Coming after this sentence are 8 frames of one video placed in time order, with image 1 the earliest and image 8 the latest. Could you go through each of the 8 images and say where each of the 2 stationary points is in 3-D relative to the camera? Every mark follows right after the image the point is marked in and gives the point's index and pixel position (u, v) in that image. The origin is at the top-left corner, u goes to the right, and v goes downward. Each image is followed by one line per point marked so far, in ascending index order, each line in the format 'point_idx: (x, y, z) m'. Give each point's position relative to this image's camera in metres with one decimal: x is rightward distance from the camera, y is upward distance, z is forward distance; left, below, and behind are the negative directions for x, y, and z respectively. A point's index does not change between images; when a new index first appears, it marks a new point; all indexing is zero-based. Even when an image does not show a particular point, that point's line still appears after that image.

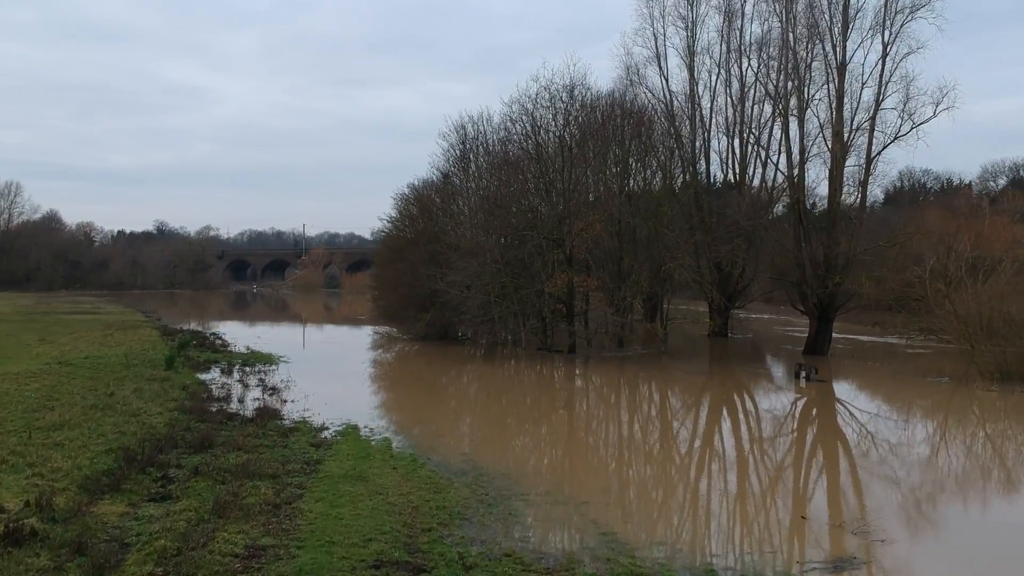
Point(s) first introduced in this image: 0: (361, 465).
0: (-2.3, -2.7, +11.2) m
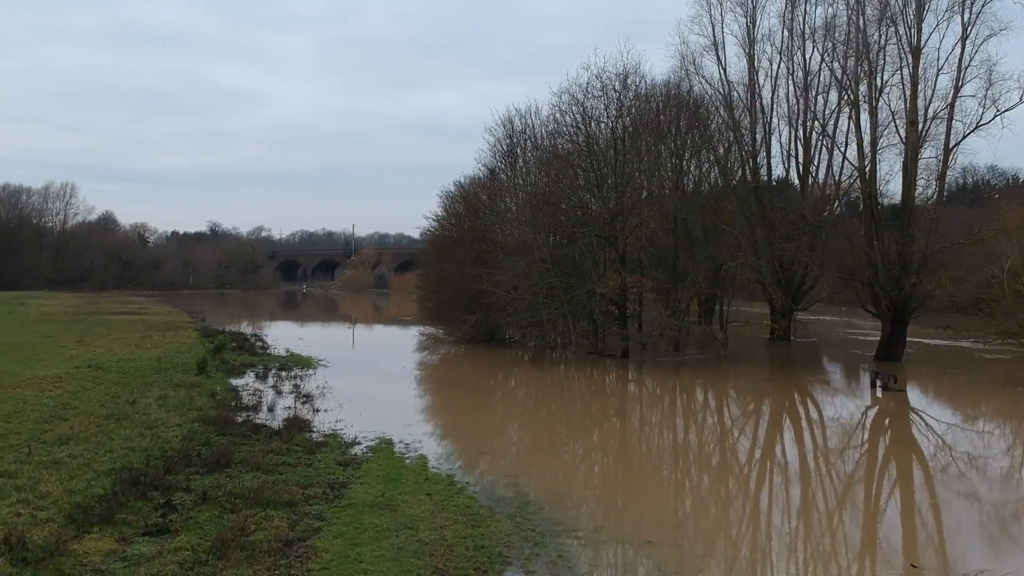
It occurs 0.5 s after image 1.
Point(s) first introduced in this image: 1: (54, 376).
0: (-1.6, -2.7, +9.9) m
1: (-10.2, -2.0, +16.3) m
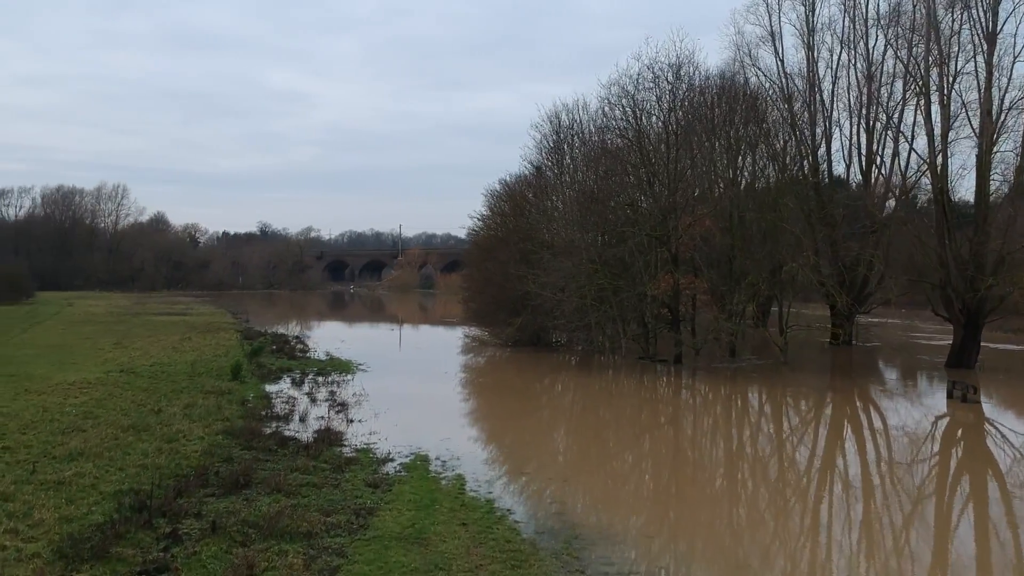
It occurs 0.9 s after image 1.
0: (-1.1, -2.8, +8.8) m
1: (-9.2, -2.1, +15.8) m
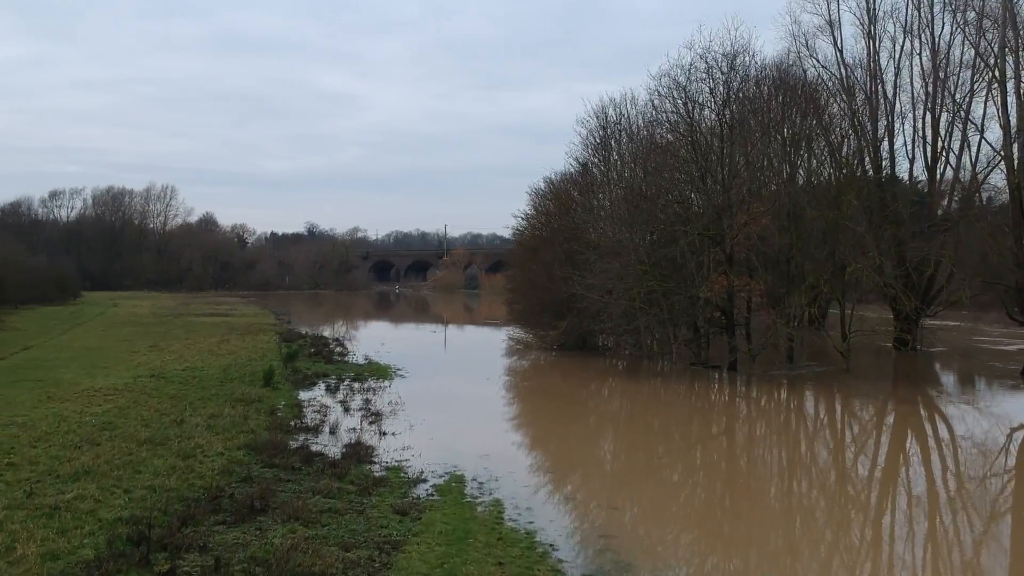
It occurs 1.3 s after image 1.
0: (-0.6, -2.8, +7.8) m
1: (-8.3, -2.1, +15.3) m
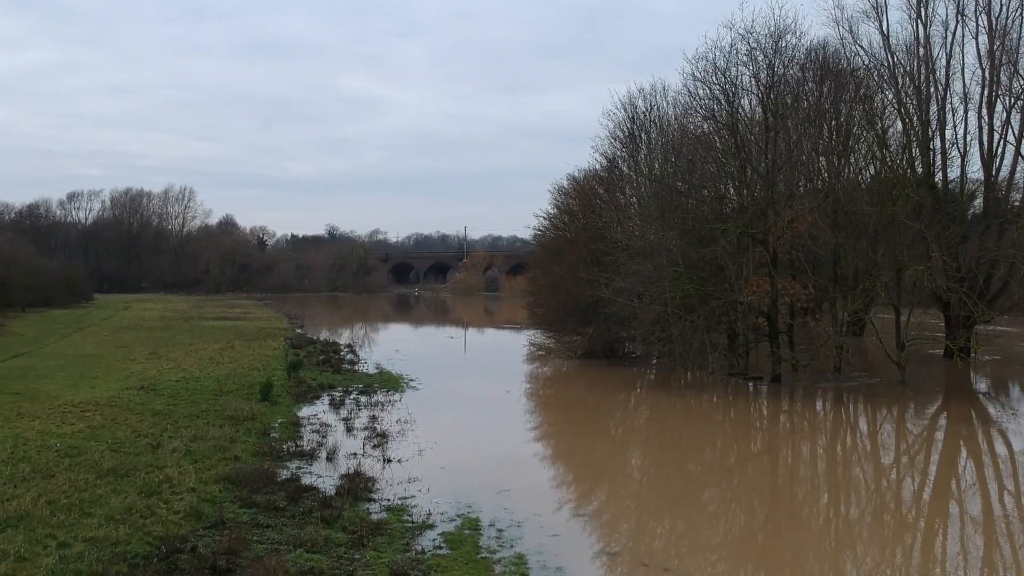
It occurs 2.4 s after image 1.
0: (-0.4, -2.9, +6.0) m
1: (-7.8, -2.2, +13.7) m
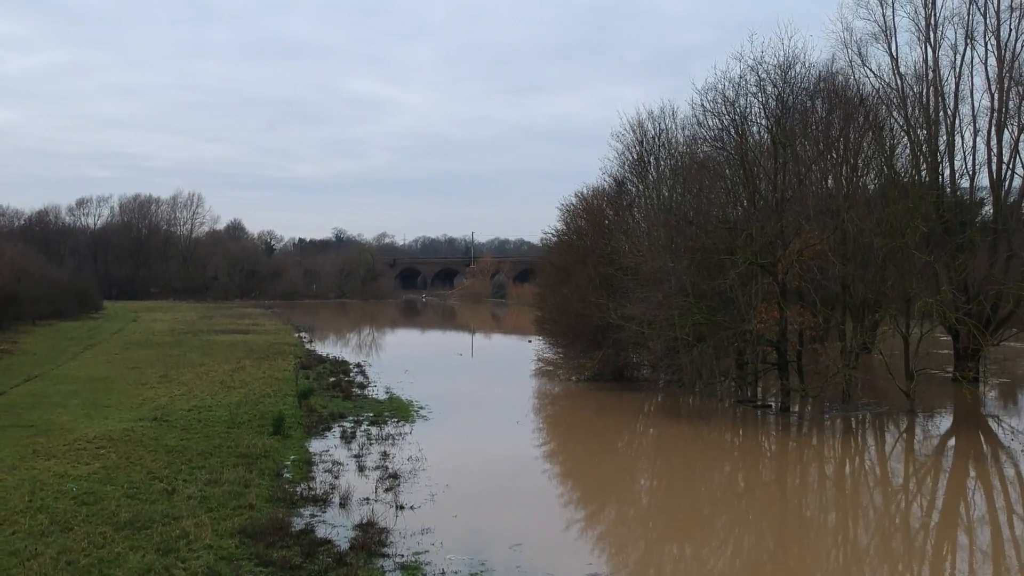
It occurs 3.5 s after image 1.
0: (-0.3, -3.6, +6.1) m
1: (-7.6, -2.9, +13.9) m
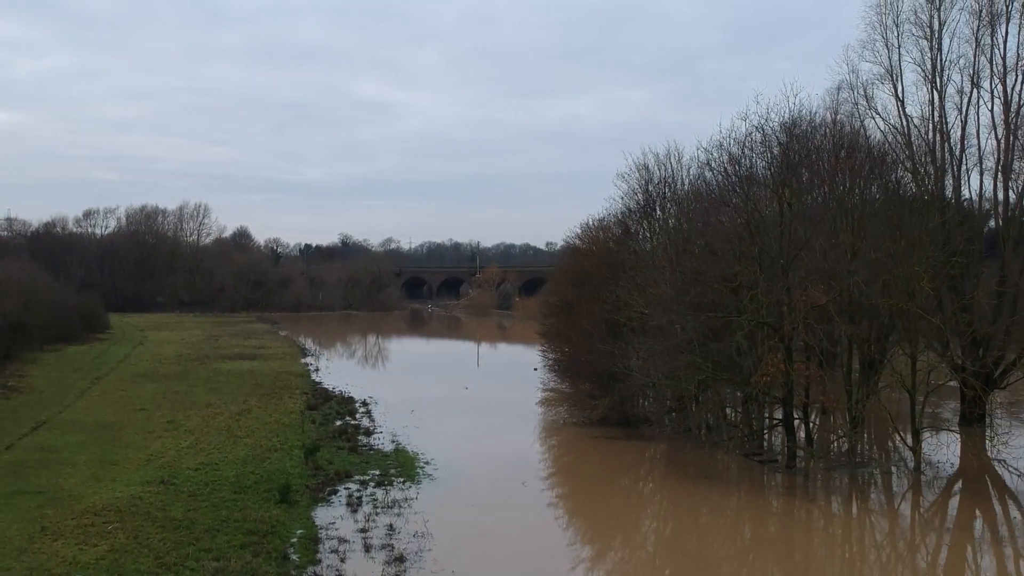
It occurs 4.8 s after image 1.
0: (-0.2, -5.1, +6.1) m
1: (-7.5, -4.2, +13.9) m
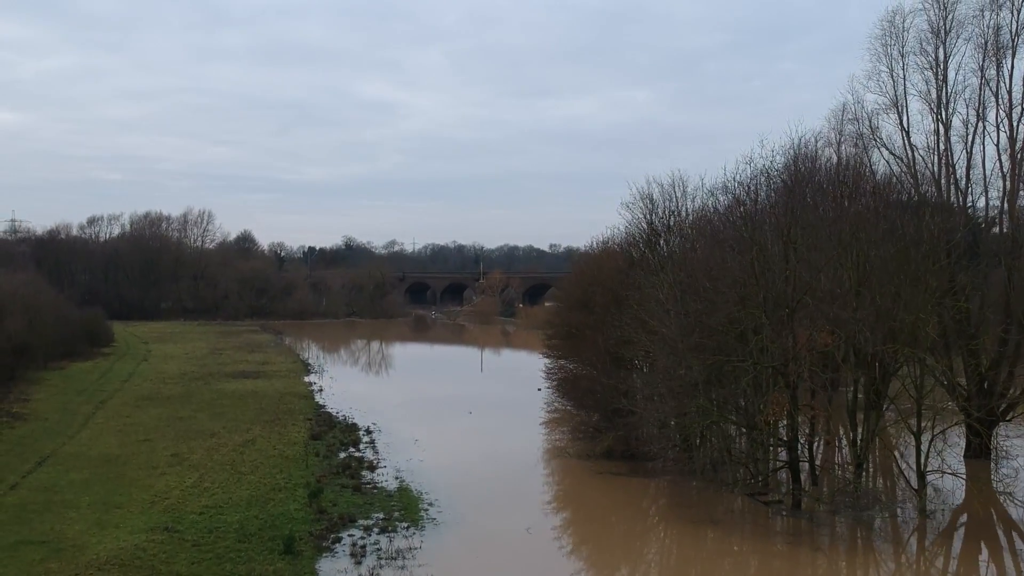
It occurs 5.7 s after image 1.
0: (-0.1, -6.3, +6.0) m
1: (-7.4, -5.2, +13.9) m
